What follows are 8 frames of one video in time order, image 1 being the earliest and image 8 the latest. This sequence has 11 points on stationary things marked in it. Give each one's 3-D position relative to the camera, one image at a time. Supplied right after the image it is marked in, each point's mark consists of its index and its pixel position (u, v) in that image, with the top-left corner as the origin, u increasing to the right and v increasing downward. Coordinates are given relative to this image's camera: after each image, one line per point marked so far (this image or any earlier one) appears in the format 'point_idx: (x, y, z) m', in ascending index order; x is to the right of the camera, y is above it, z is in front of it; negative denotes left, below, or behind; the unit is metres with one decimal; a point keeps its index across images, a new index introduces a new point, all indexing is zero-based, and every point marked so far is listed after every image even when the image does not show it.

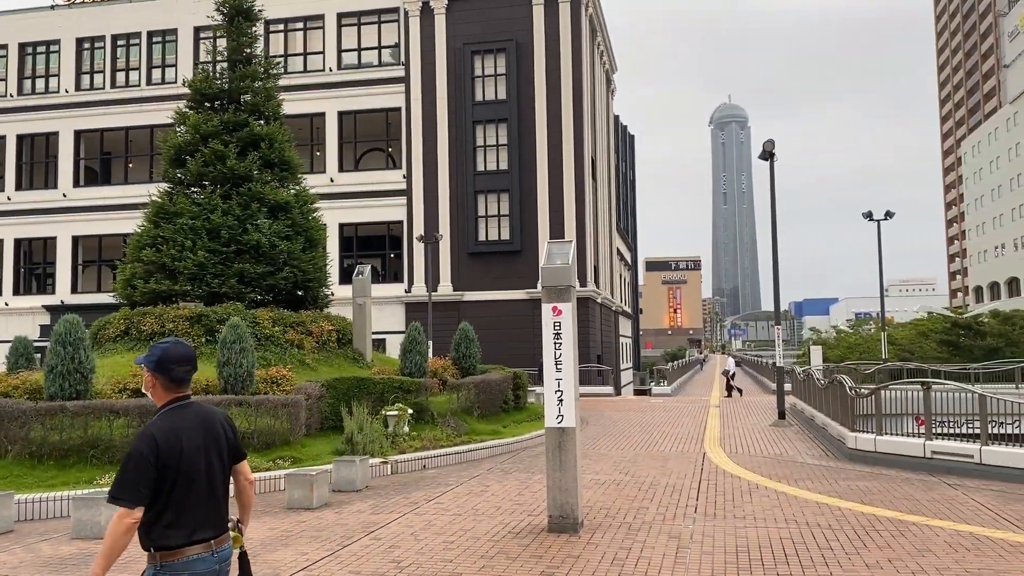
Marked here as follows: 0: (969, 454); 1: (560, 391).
0: (+5.0, -1.8, +9.6) m
1: (+0.4, -0.8, +6.9) m
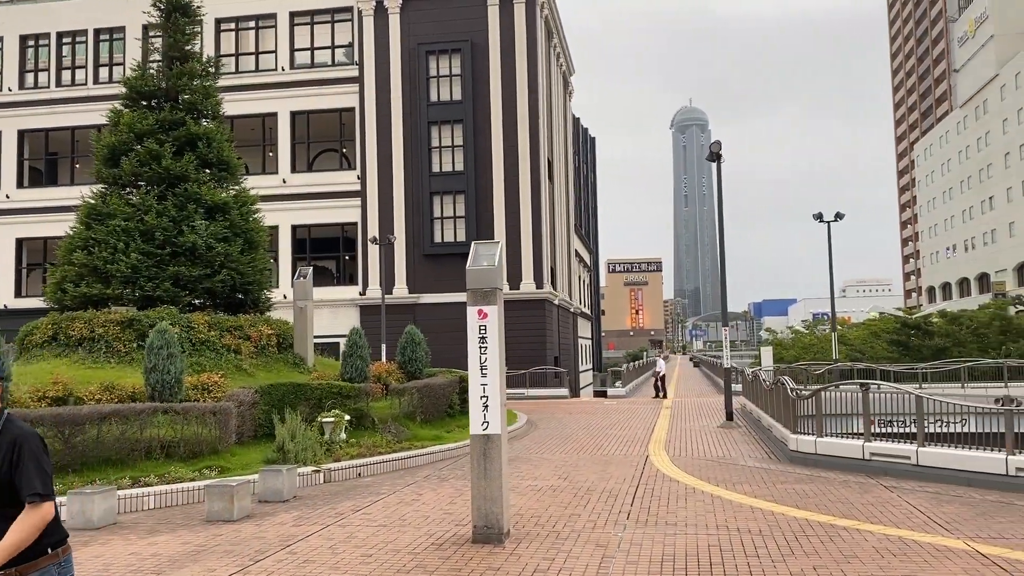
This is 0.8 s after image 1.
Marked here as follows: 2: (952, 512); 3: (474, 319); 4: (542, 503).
0: (+4.3, -1.8, +9.6) m
1: (-0.2, -0.8, +6.7) m
2: (+3.8, -1.9, +7.5) m
3: (-0.3, -0.2, +6.8) m
4: (+0.3, -2.1, +8.4) m
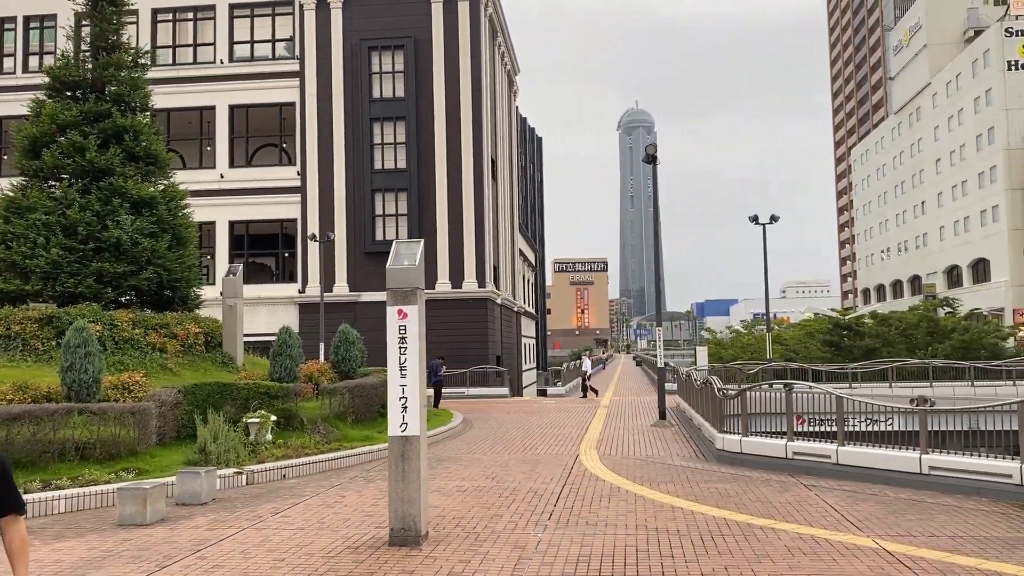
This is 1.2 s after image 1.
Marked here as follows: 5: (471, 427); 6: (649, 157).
0: (+3.5, -1.9, +9.8) m
1: (-0.8, -0.8, +6.6) m
2: (+3.1, -2.0, +7.7) m
3: (-0.9, -0.2, +6.7) m
4: (-0.5, -2.1, +8.3) m
5: (-0.8, -2.6, +16.6) m
6: (+2.6, +2.5, +16.7) m
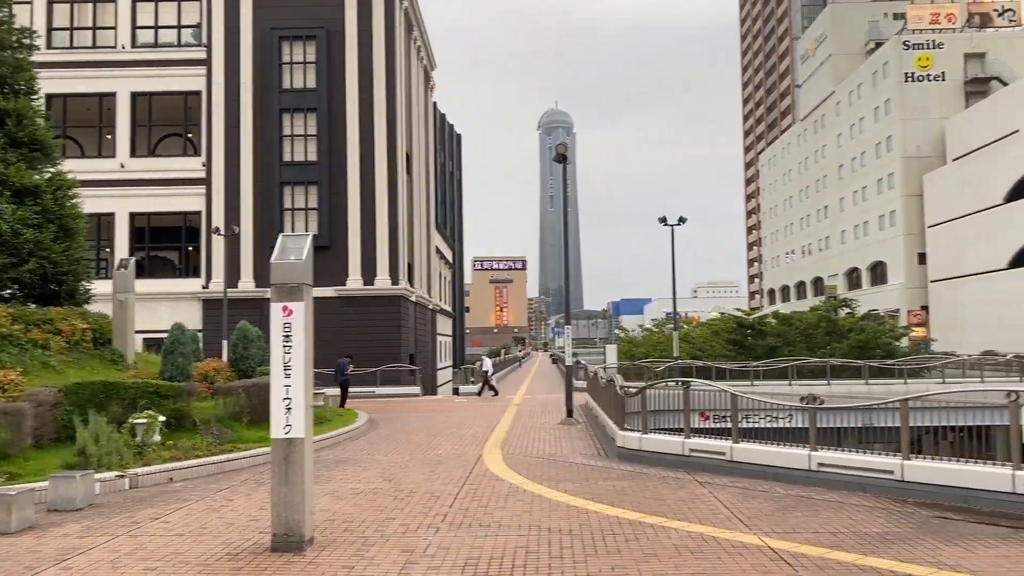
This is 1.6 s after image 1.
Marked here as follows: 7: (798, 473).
0: (+2.4, -1.9, +9.9) m
1: (-1.6, -0.8, +6.4) m
2: (+2.2, -2.0, +7.8) m
3: (-1.7, -0.2, +6.4) m
4: (-1.4, -2.0, +8.1) m
5: (-2.5, -2.6, +16.3) m
6: (+0.9, +2.5, +16.8) m
7: (+3.0, -1.9, +9.1) m
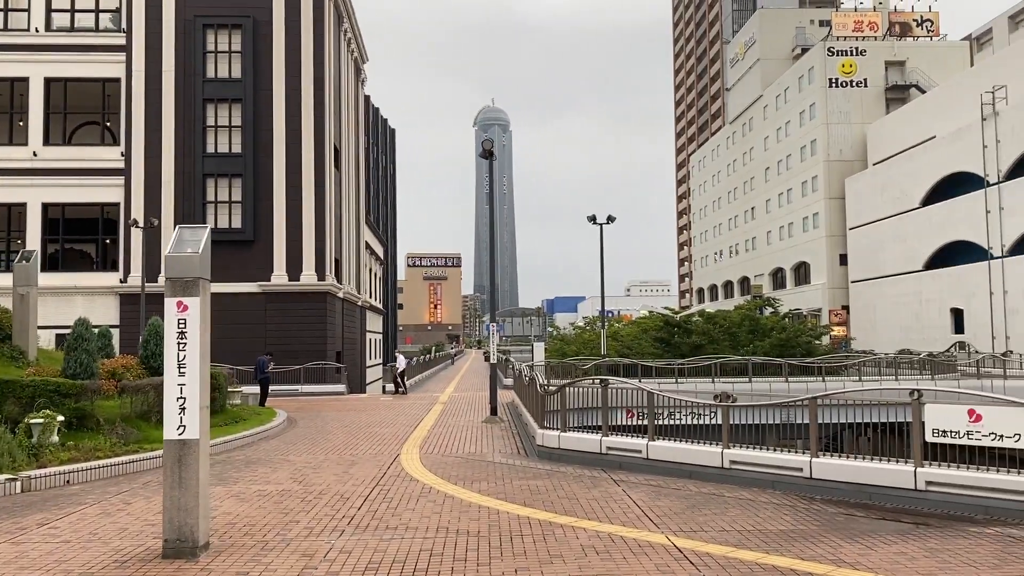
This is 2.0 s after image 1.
0: (+1.4, -1.8, +9.9) m
1: (-2.3, -0.8, +6.1) m
2: (+1.4, -1.9, +7.8) m
3: (-2.4, -0.2, +6.2) m
4: (-2.2, -2.0, +7.8) m
5: (-4.0, -2.5, +16.0) m
6: (-0.5, +2.6, +16.6) m
7: (+2.1, -1.9, +9.1) m
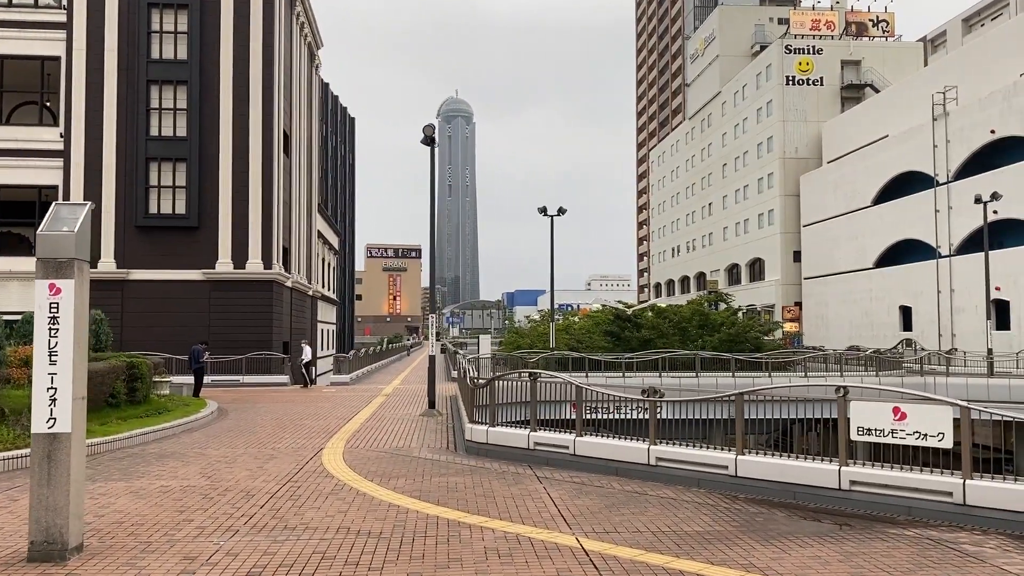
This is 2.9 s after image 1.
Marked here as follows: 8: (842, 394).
0: (+0.6, -1.7, +9.6) m
1: (-3.0, -0.6, +5.6) m
2: (+0.6, -1.9, +7.5) m
3: (-3.1, 0.0, +5.7) m
4: (-3.0, -1.9, +7.4) m
5: (-5.1, -2.3, +15.4) m
6: (-1.6, +2.8, +16.2) m
7: (+1.3, -1.8, +8.9) m
8: (+2.8, -0.9, +7.5) m
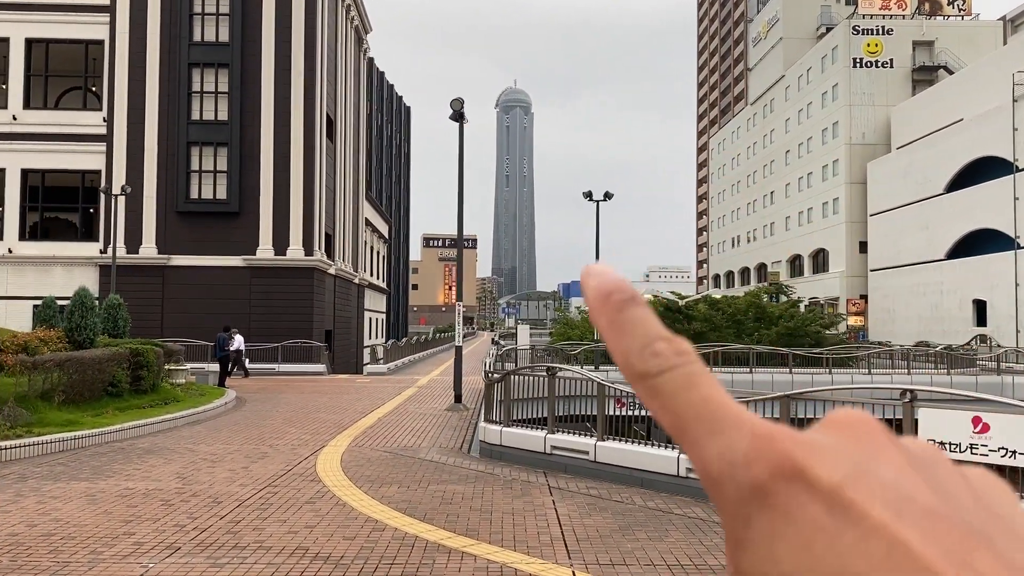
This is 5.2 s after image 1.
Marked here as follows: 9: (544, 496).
0: (+0.7, -1.6, +8.5) m
1: (-3.1, -0.5, +4.7) m
2: (+0.6, -1.7, +6.4) m
3: (-3.2, +0.1, +4.8) m
4: (-3.0, -1.7, +6.5) m
5: (-4.5, -2.0, +14.7) m
6: (-1.0, +3.0, +15.1) m
7: (+1.3, -1.7, +7.7) m
8: (+2.8, -0.8, +6.2) m
9: (+0.3, -1.7, +7.3) m
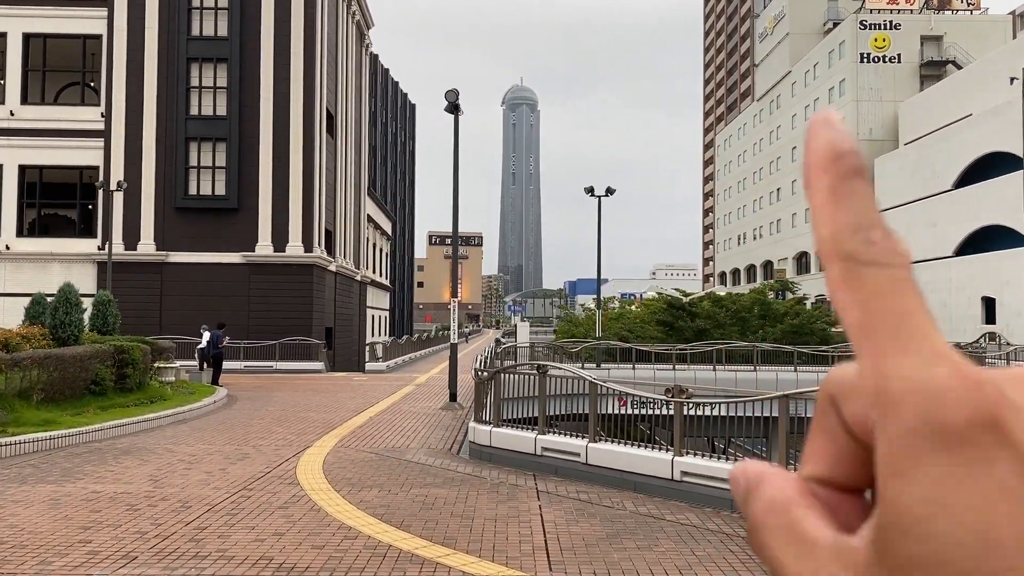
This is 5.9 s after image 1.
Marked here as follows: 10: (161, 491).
0: (+0.6, -1.5, +8.1) m
1: (-3.2, -0.5, +4.4) m
2: (+0.5, -1.7, +6.0) m
3: (-3.3, +0.2, +4.4) m
4: (-3.1, -1.6, +6.1) m
5: (-4.6, -1.9, +14.3) m
6: (-1.0, +3.1, +14.8) m
7: (+1.2, -1.6, +7.3) m
8: (+2.7, -0.7, +5.8) m
9: (+0.1, -1.7, +7.0) m
10: (-2.9, -1.7, +7.2) m
